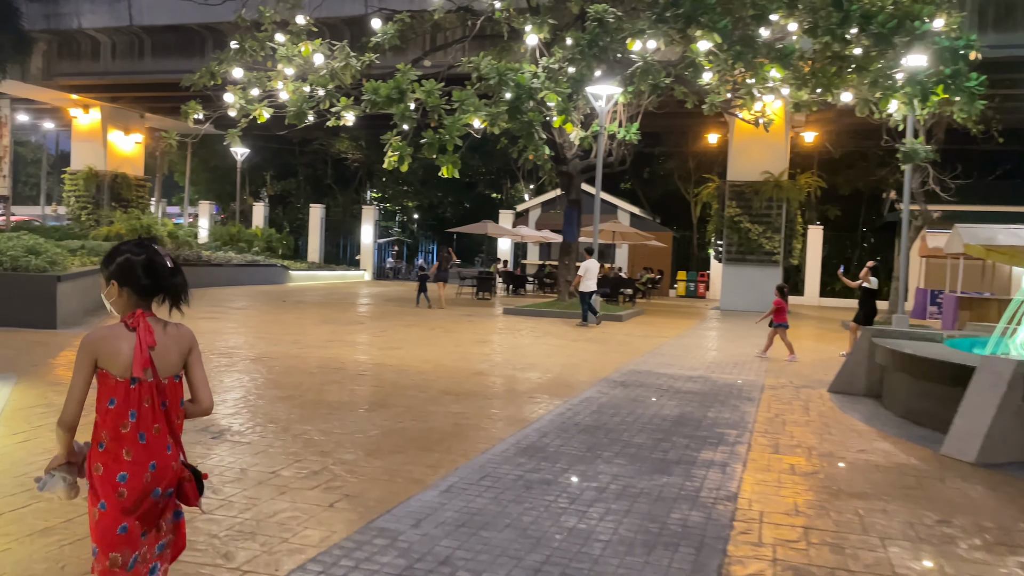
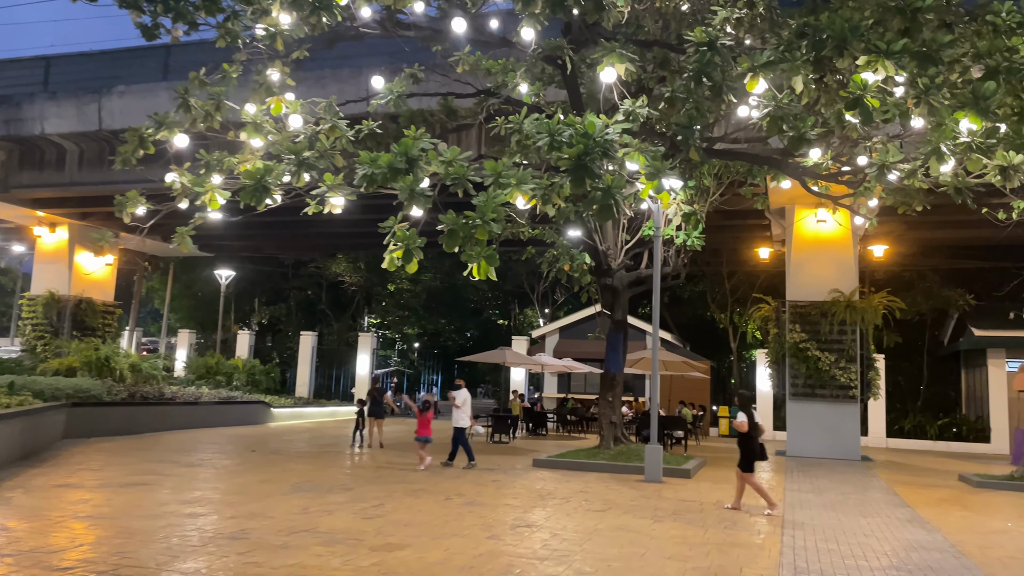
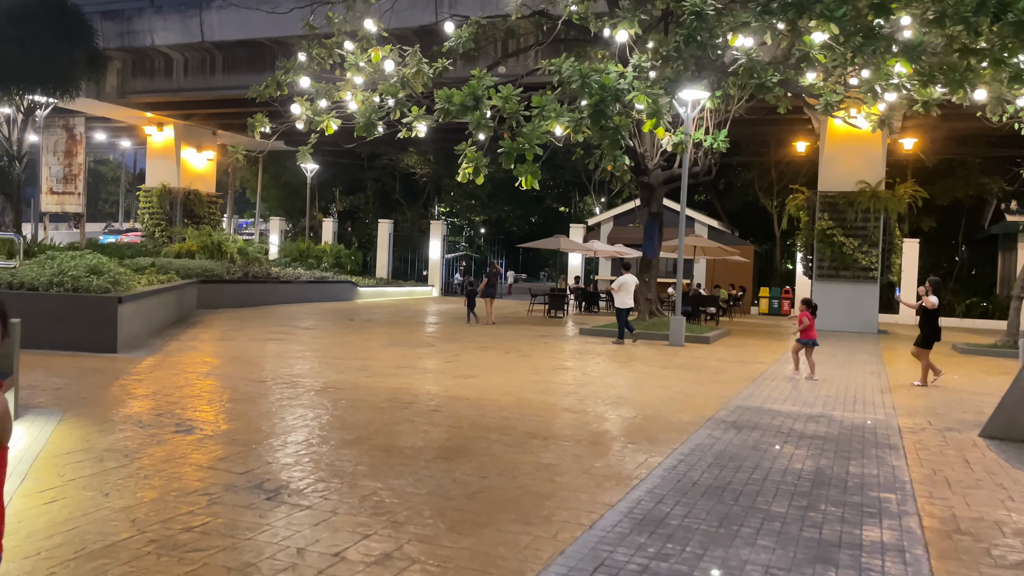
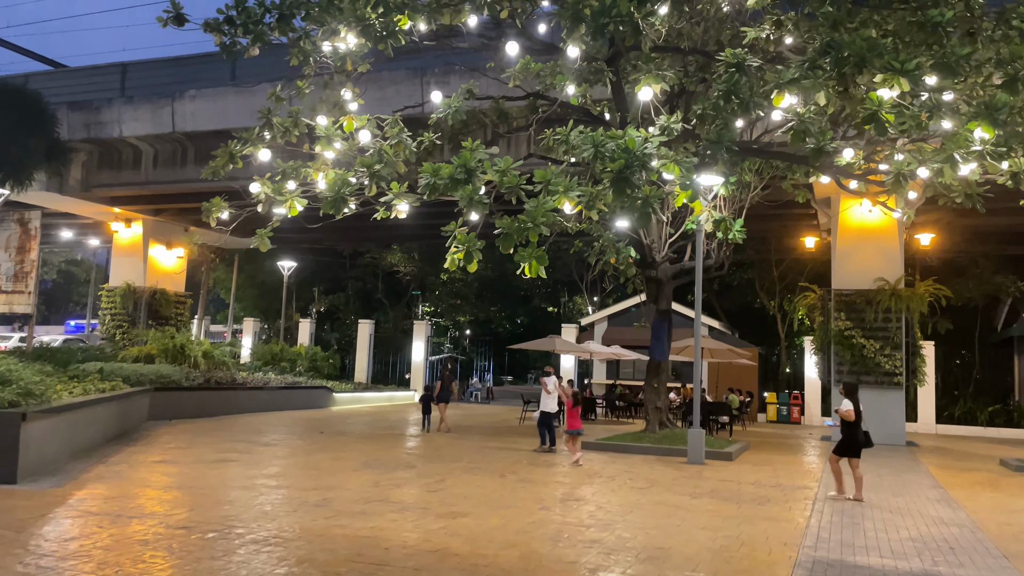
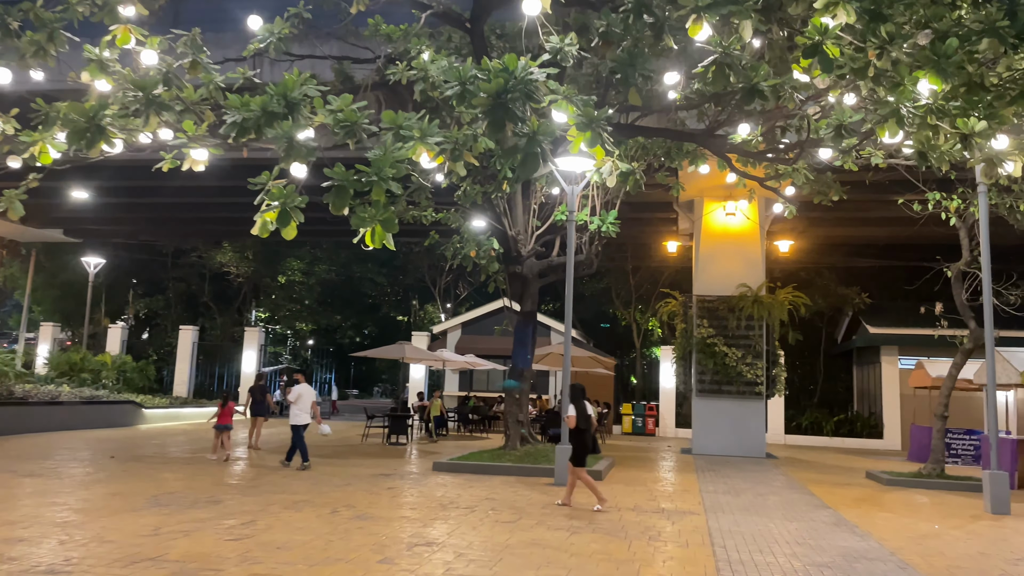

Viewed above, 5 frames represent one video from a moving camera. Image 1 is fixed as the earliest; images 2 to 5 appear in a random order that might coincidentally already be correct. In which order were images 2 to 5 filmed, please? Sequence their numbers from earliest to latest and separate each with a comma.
3, 4, 2, 5
